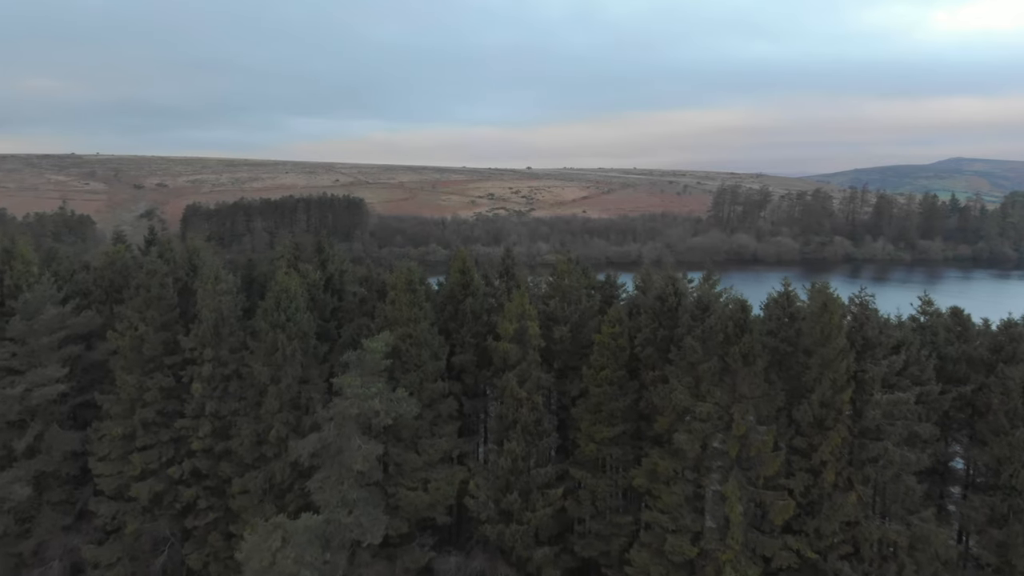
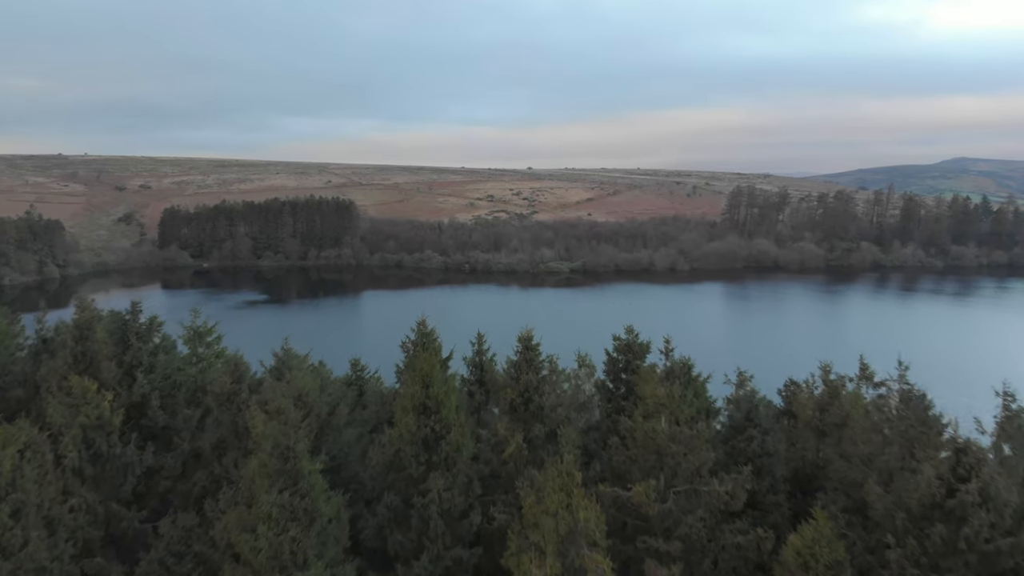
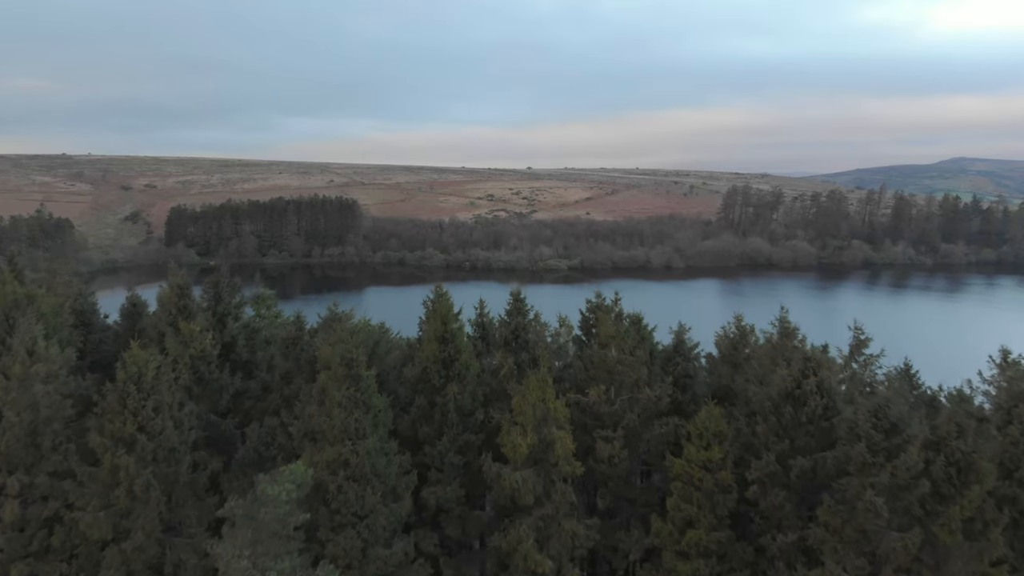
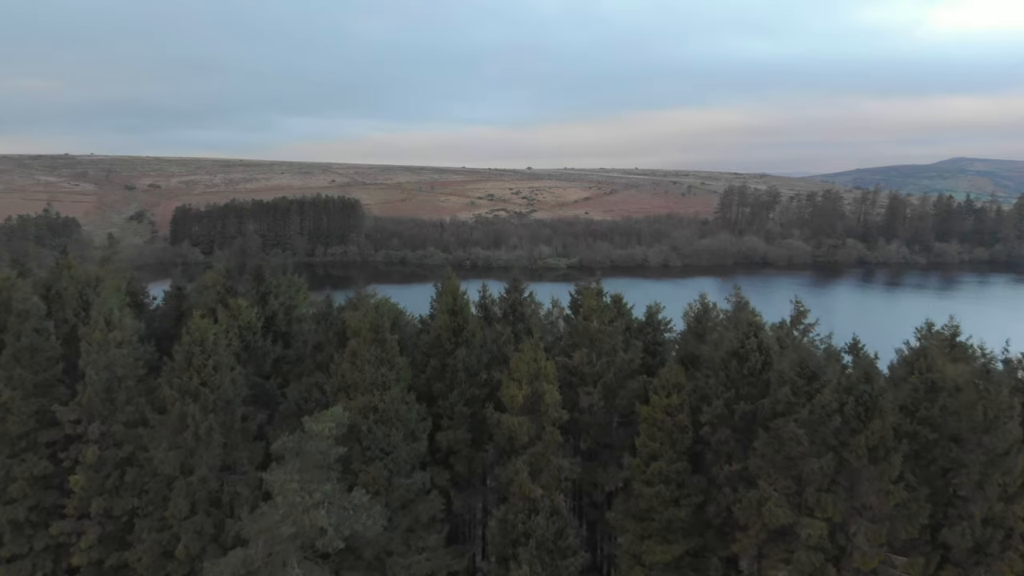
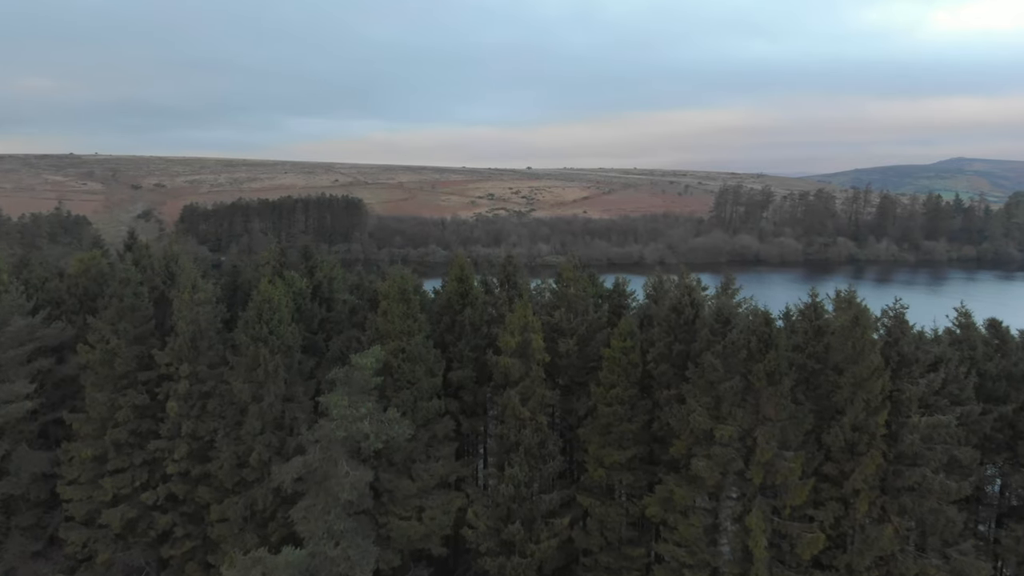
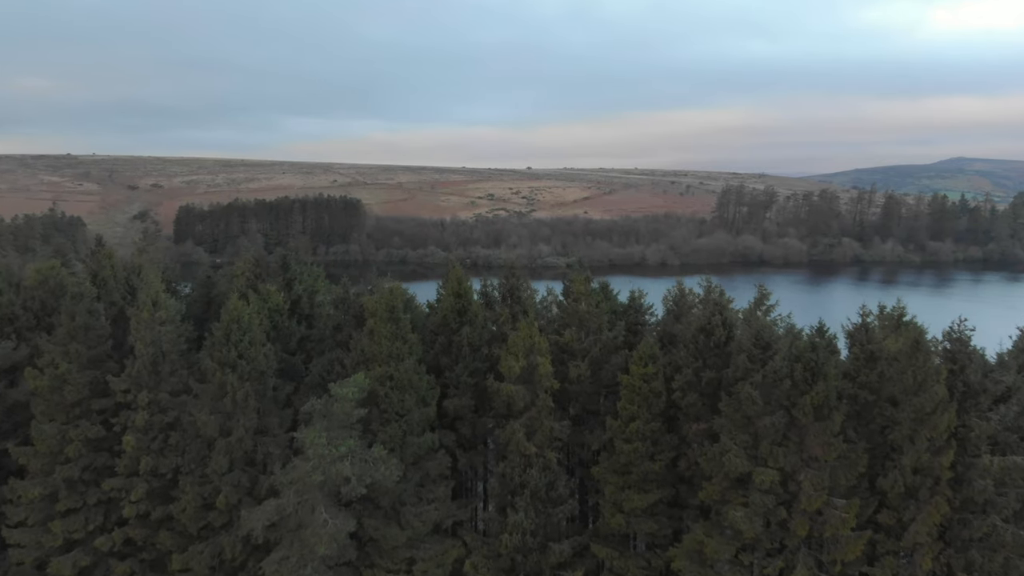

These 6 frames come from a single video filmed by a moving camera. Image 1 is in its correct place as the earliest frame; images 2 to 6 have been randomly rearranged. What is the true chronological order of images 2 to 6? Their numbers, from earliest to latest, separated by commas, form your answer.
5, 6, 4, 3, 2
